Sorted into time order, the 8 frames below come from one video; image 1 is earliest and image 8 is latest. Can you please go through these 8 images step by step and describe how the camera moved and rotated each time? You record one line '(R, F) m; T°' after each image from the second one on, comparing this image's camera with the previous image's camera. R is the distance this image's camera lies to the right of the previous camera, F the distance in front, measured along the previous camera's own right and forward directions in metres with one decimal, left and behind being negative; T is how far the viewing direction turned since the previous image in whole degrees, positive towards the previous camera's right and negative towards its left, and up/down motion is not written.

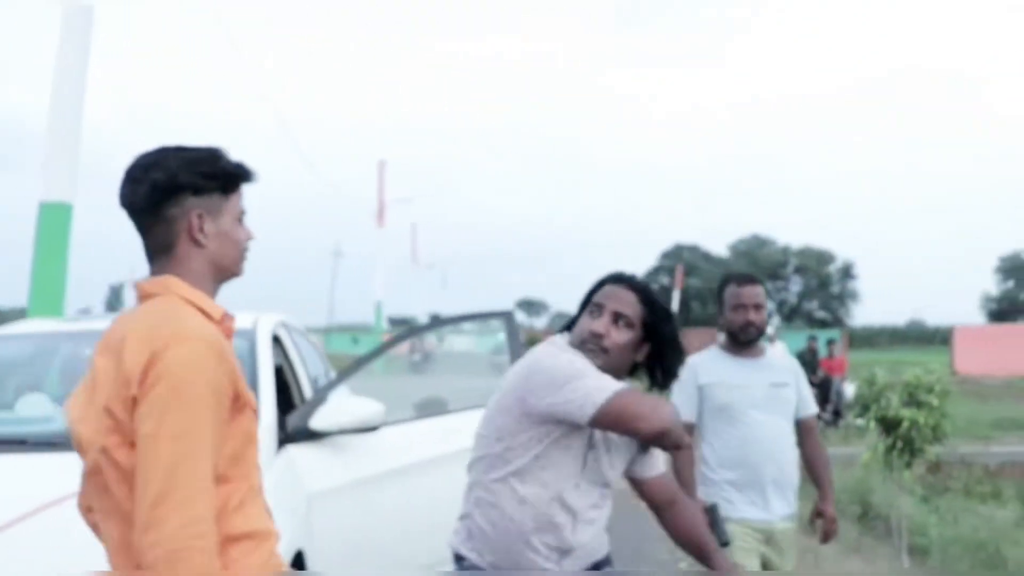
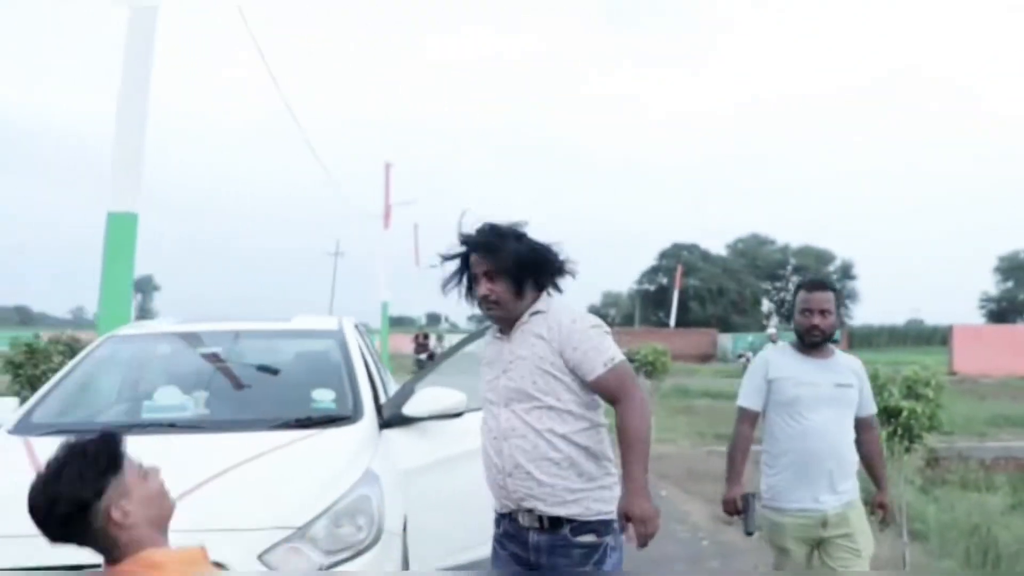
(-0.3, -0.7) m; 0°
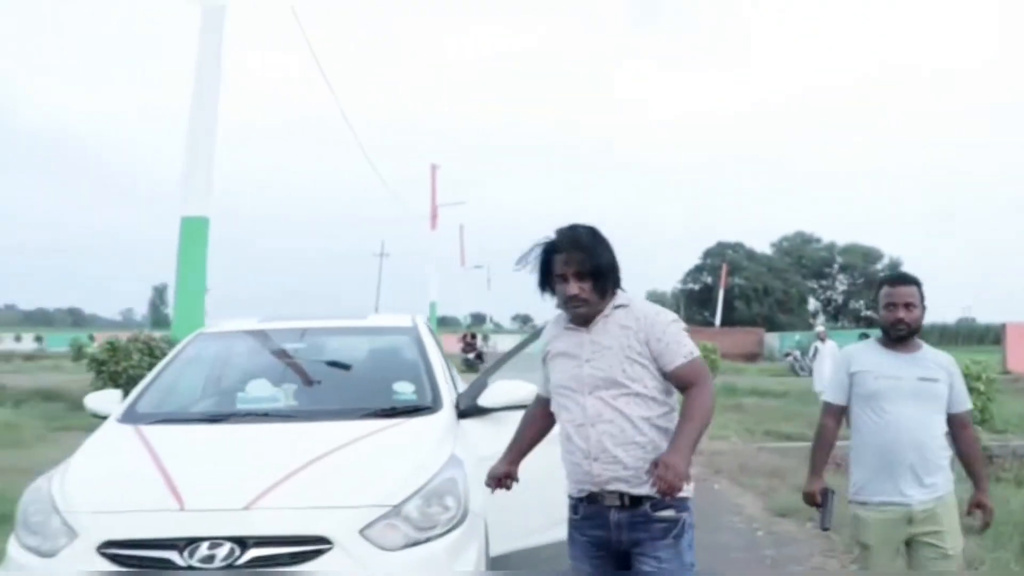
(-0.1, -0.3) m; -2°
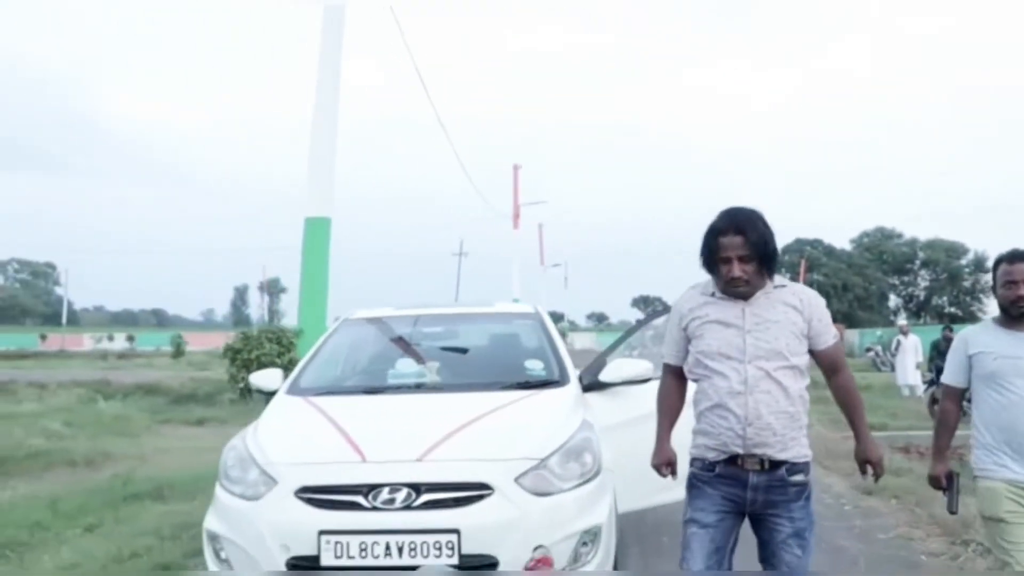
(-0.2, -0.7) m; -4°
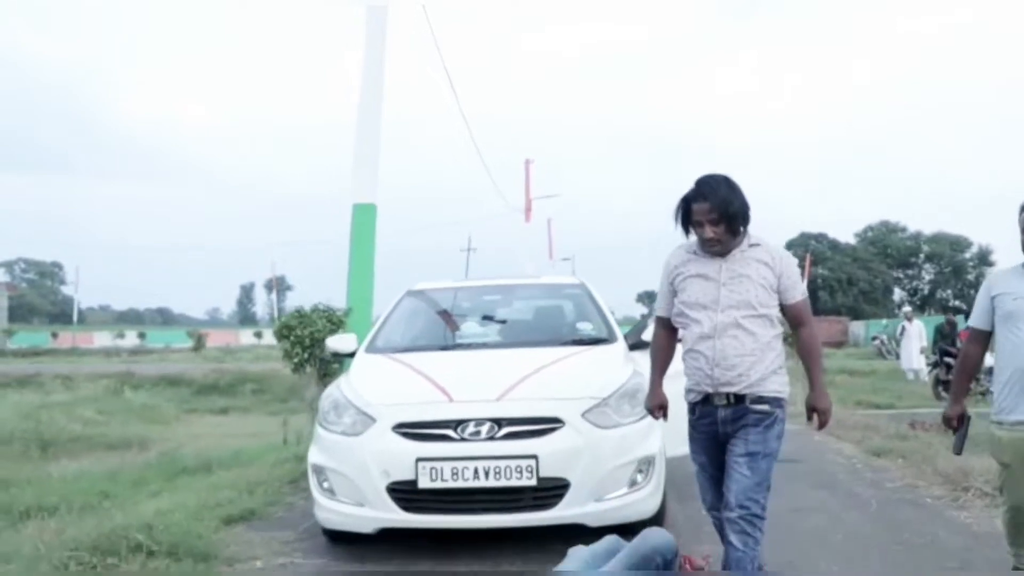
(-0.3, -0.8) m; 0°
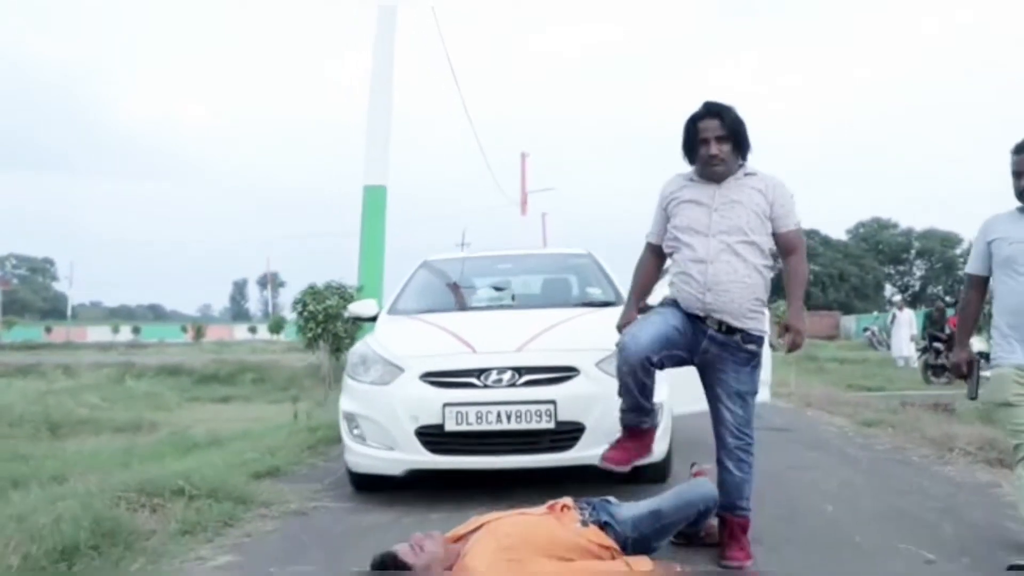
(-0.1, -0.4) m; 0°
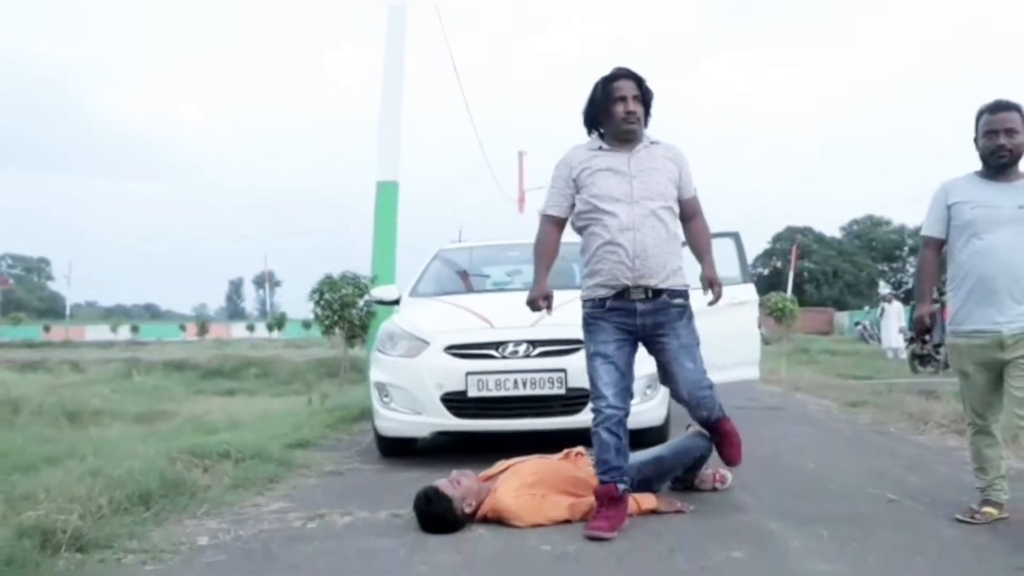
(-0.1, -0.7) m; 0°
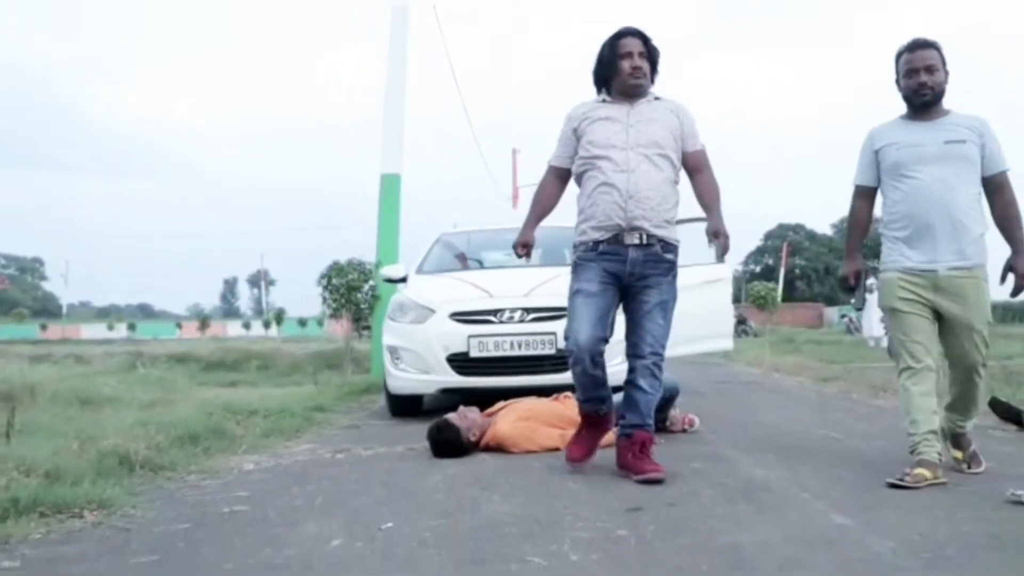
(0.0, -0.8) m; 0°
